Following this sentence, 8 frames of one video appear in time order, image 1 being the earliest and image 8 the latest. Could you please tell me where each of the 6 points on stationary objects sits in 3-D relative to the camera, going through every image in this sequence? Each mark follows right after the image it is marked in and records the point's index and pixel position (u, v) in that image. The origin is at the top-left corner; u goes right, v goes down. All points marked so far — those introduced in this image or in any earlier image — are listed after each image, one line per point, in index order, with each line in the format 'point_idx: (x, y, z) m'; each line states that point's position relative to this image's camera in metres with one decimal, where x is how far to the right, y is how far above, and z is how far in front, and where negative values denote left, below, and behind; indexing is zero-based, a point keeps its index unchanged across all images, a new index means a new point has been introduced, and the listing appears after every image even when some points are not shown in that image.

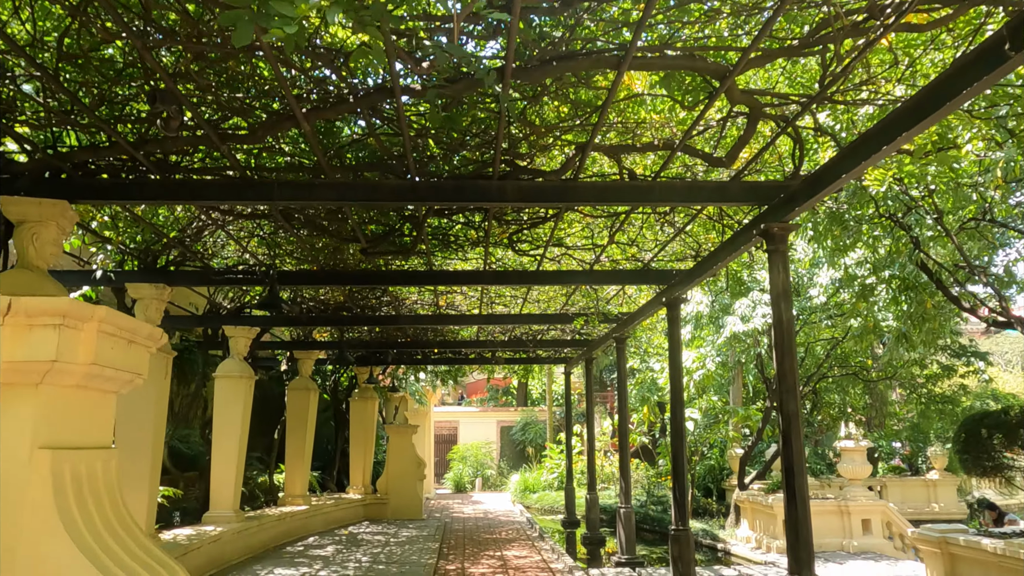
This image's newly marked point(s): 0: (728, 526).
0: (+2.9, -3.2, +10.1) m
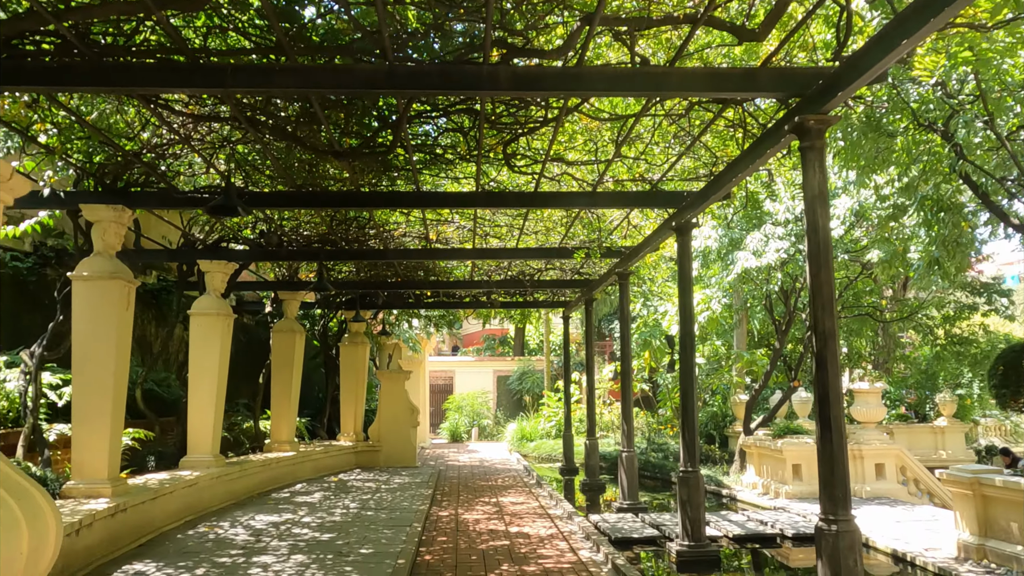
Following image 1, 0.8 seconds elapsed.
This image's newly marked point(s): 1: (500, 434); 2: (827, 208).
0: (+2.8, -2.4, +9.7) m
1: (-0.3, -3.5, +18.5) m
2: (+1.4, +0.4, +3.5) m
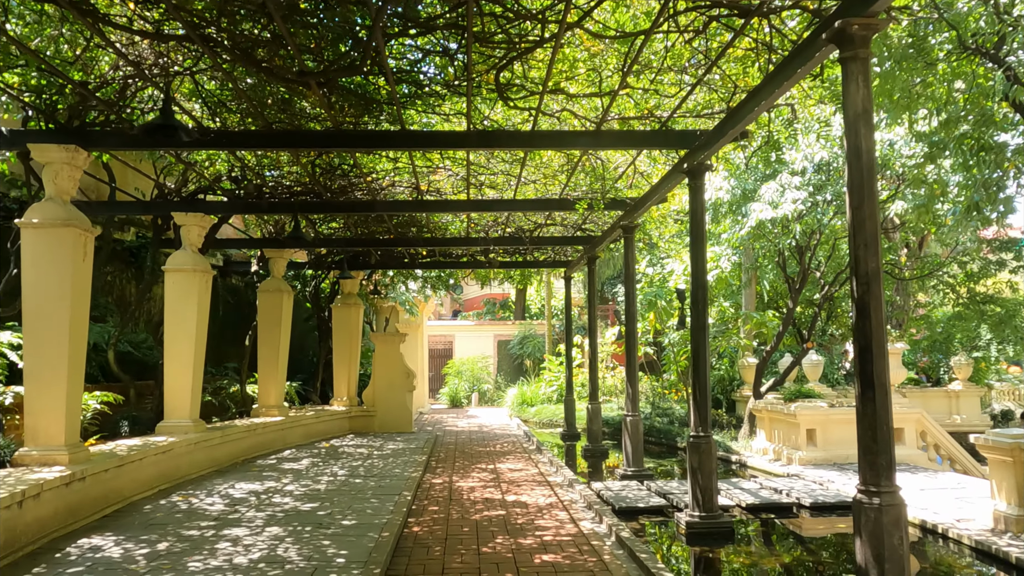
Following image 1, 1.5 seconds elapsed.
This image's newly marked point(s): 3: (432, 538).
0: (+2.8, -1.8, +9.3) m
1: (-0.3, -2.6, +18.2) m
2: (+1.4, +0.6, +3.0) m
3: (-0.5, -1.6, +4.8) m
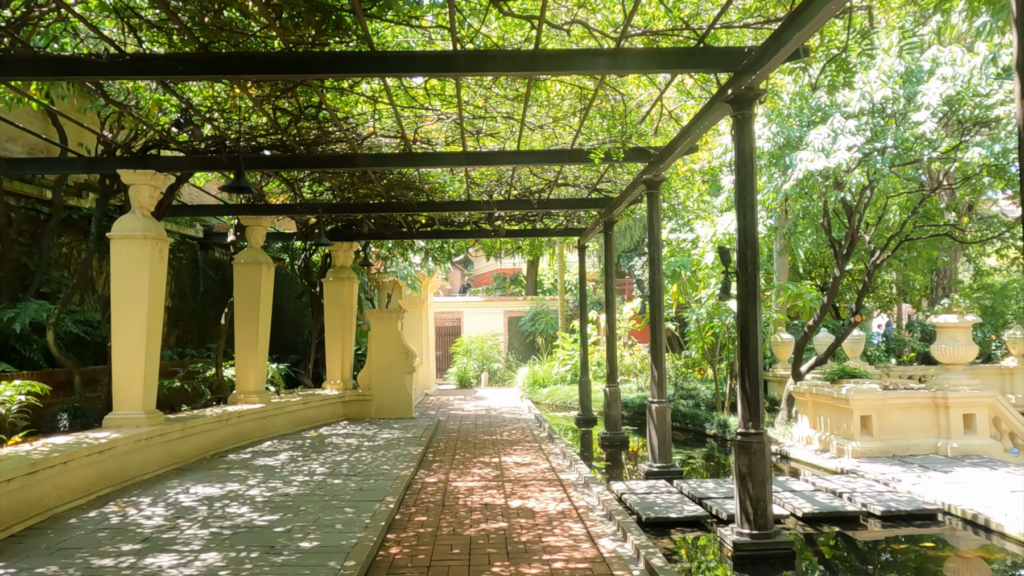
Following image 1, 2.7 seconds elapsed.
0: (+2.9, -1.5, +8.2) m
1: (0.0, -2.0, +17.2) m
2: (+1.3, +0.8, +1.9) m
3: (-0.5, -1.4, +3.8) m
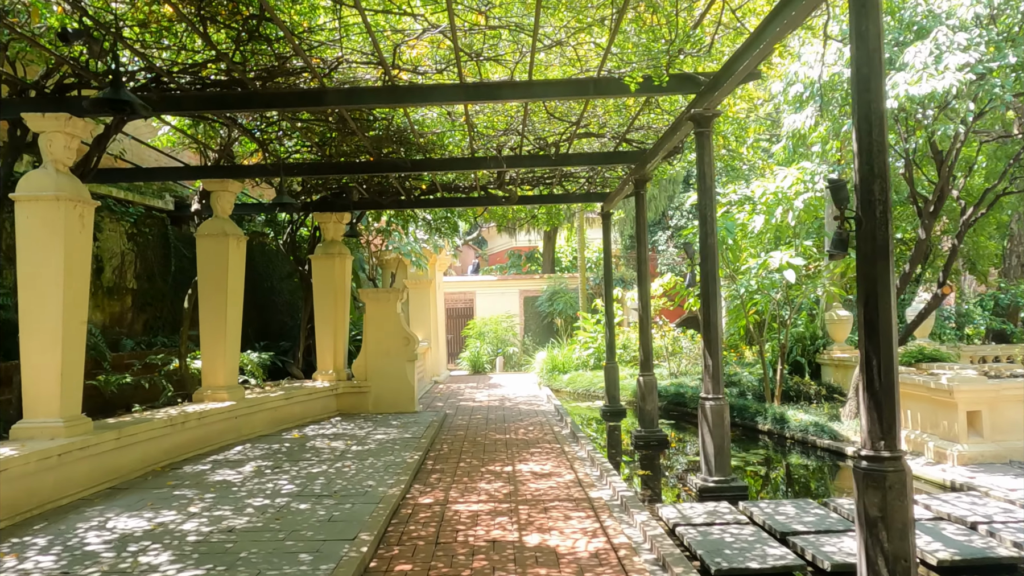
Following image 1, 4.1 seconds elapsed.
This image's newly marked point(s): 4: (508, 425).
0: (+3.0, -1.2, +6.9) m
1: (+0.3, -1.6, +15.9) m
2: (+1.3, +0.9, +0.5) m
3: (-0.4, -1.2, +2.5) m
4: (0.0, -1.4, +8.0) m
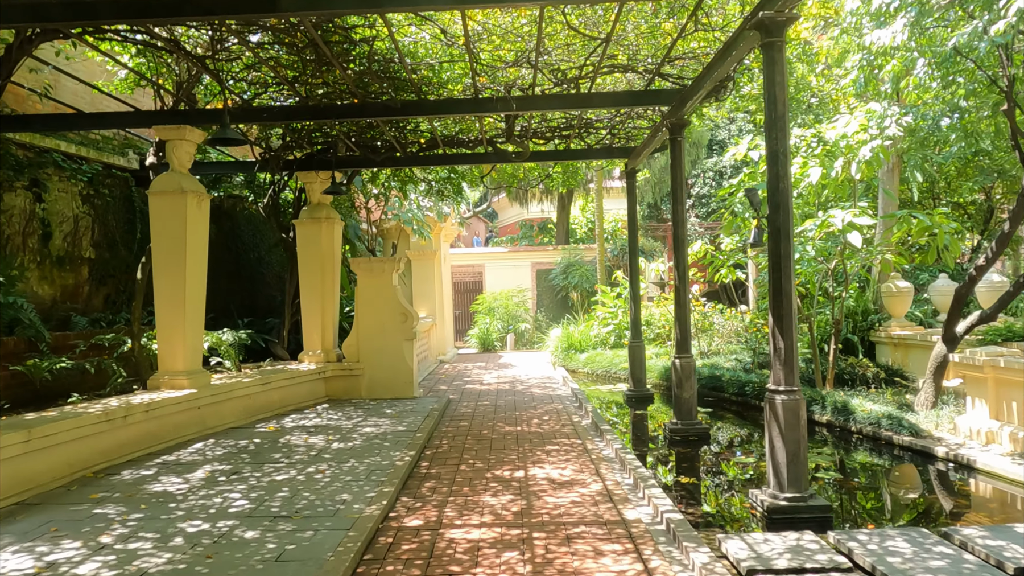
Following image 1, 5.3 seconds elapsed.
0: (+3.1, -0.9, +5.8) m
1: (+0.6, -1.0, +14.9) m
2: (+1.3, +0.9, -0.6) m
3: (-0.4, -1.1, +1.5) m
4: (+0.1, -1.2, +7.0) m
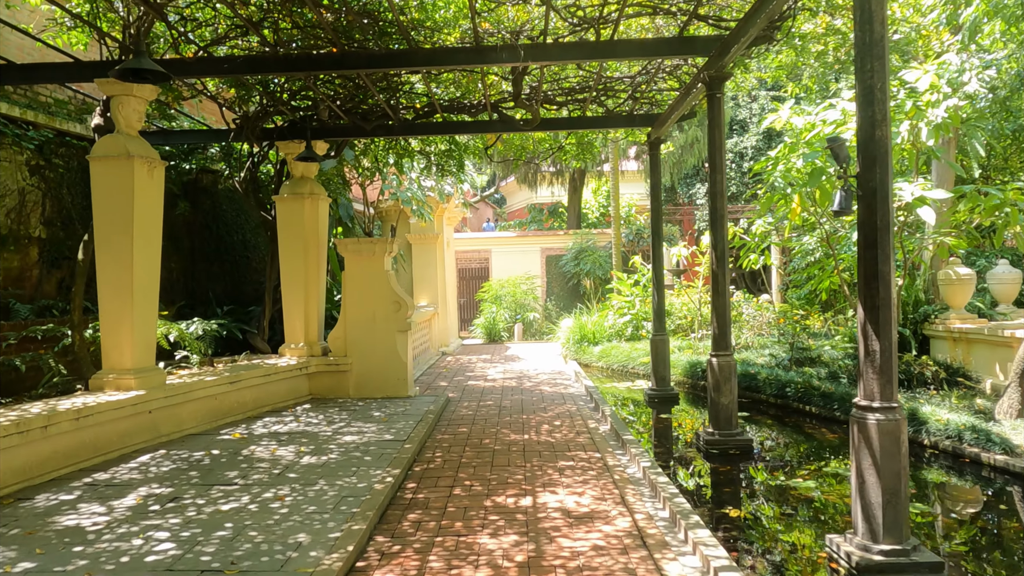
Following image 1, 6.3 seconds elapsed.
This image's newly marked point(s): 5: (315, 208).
0: (+3.2, -0.8, +4.9) m
1: (+0.7, -0.8, +13.9) m
2: (+1.3, +0.9, -1.6) m
3: (-0.4, -1.1, +0.6) m
4: (+0.1, -1.0, +6.1) m
5: (-1.8, +0.7, +7.0) m
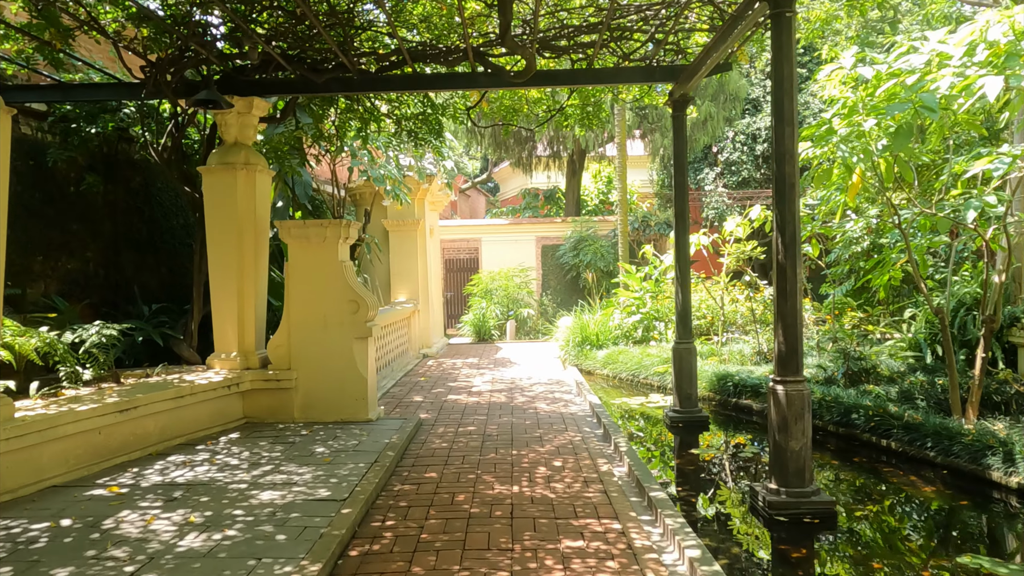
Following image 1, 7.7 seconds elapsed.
0: (+3.1, -0.8, +3.4) m
1: (+0.6, -0.7, +12.5) m
2: (+1.2, +0.9, -3.0) m
3: (-0.5, -1.1, -0.9) m
4: (0.0, -1.0, +4.6) m
5: (-1.9, +0.8, +5.5) m
